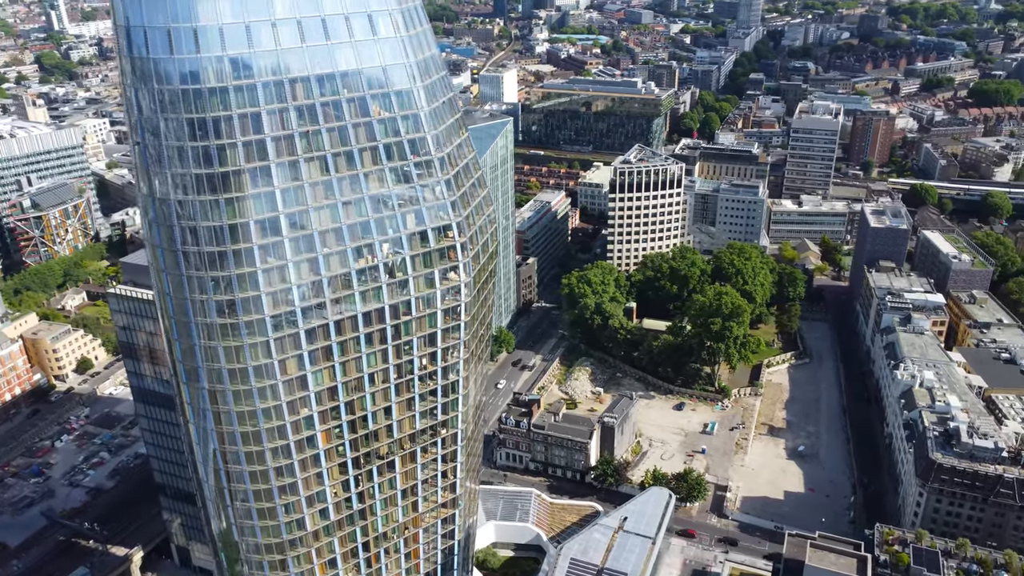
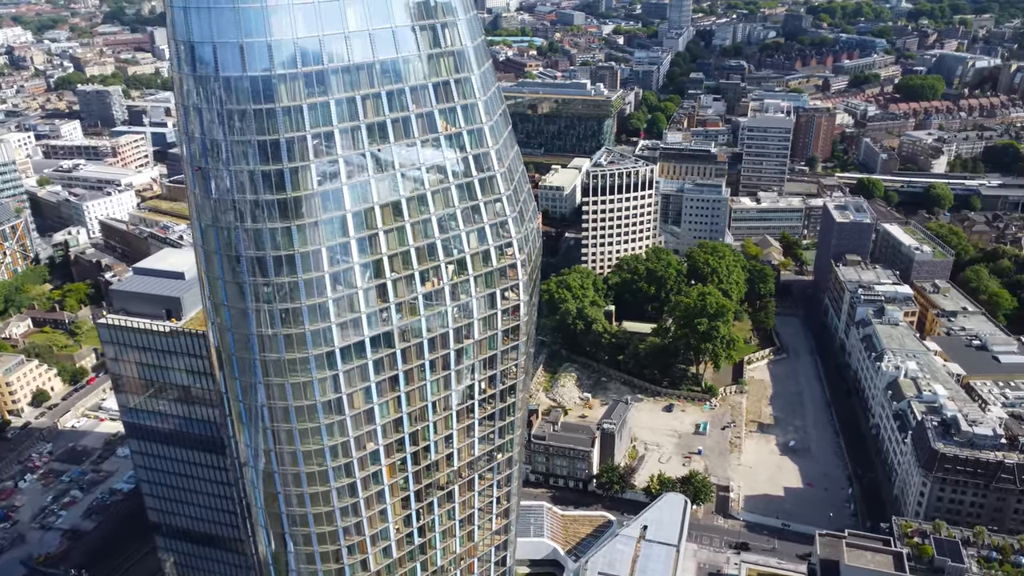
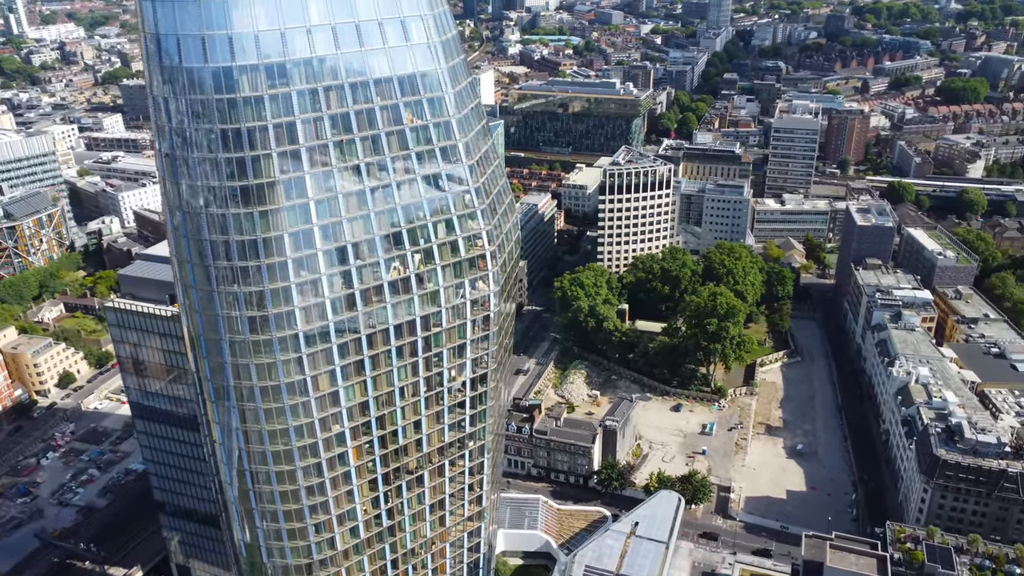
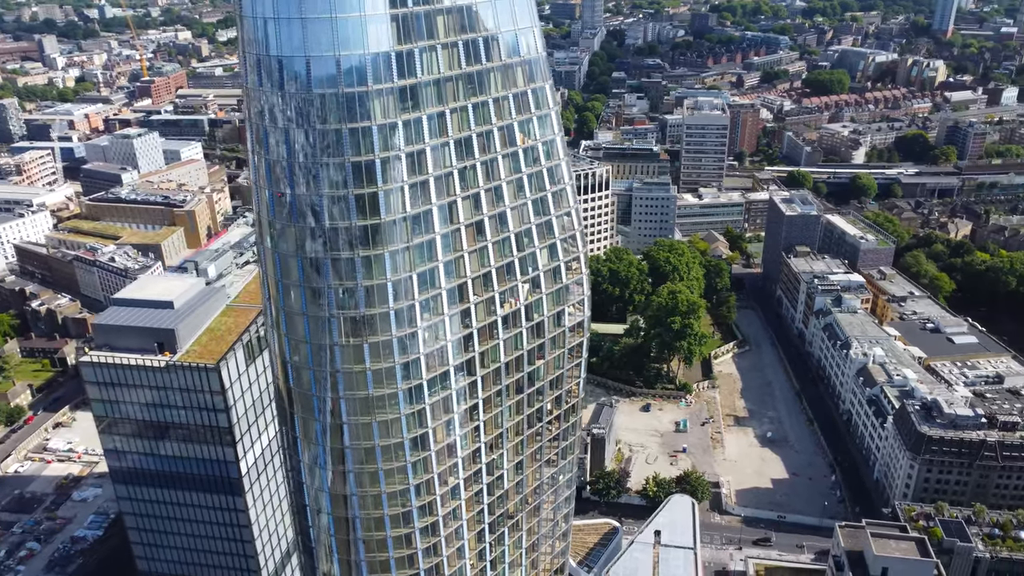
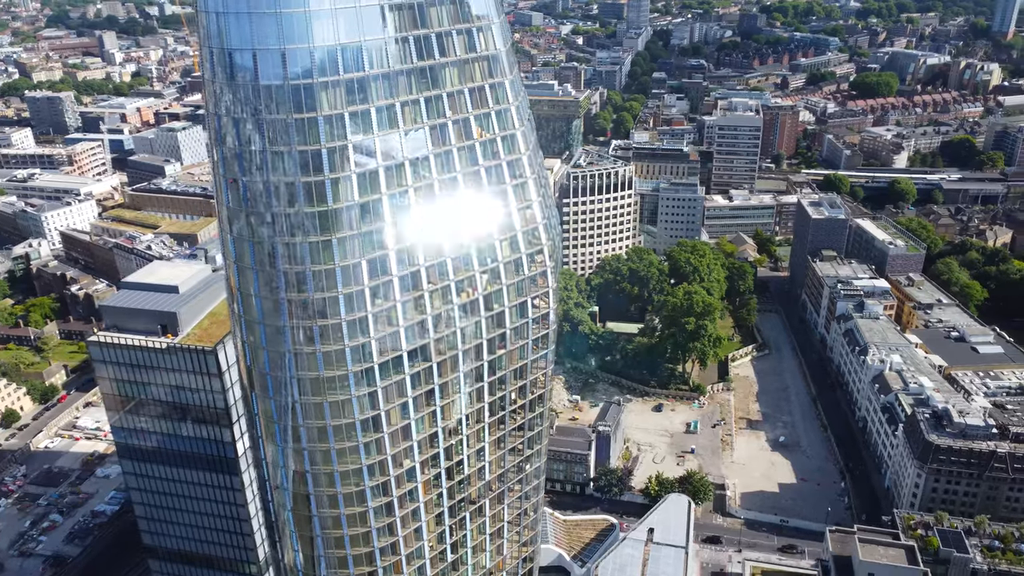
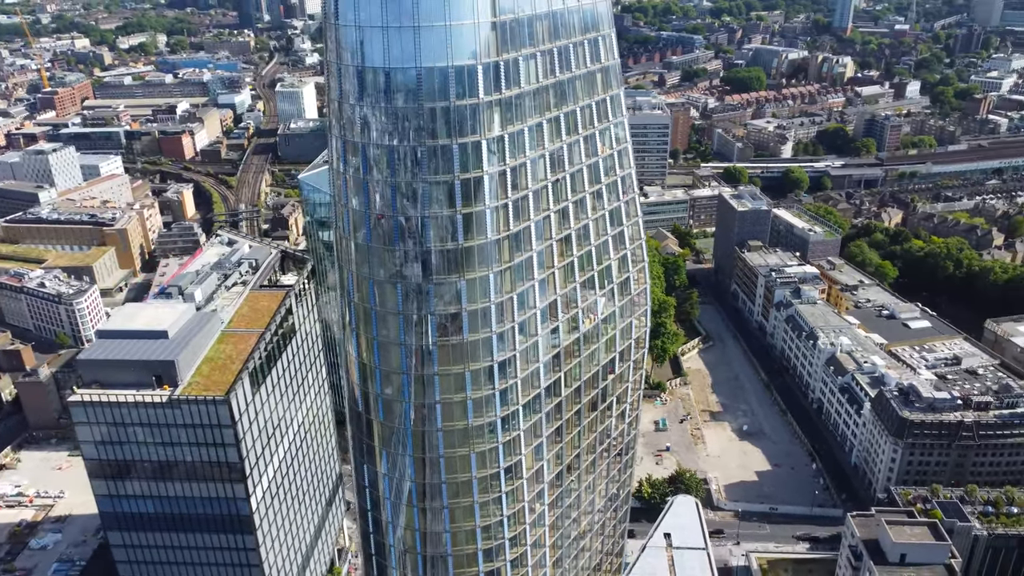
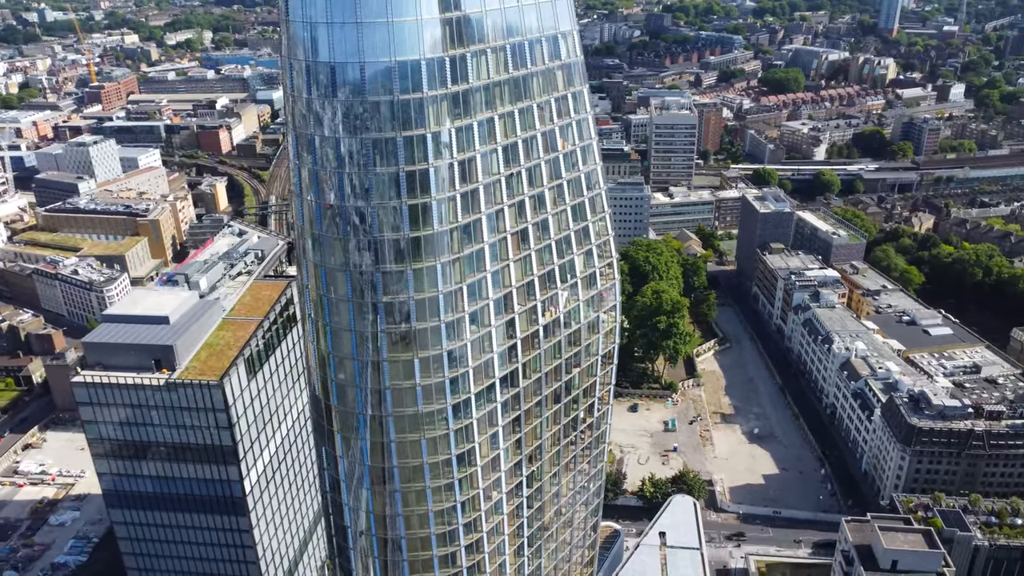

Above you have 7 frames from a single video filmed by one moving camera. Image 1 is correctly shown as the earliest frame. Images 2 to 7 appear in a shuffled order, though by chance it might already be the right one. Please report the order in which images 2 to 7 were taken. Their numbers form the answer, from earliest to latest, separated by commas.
3, 2, 5, 4, 7, 6
